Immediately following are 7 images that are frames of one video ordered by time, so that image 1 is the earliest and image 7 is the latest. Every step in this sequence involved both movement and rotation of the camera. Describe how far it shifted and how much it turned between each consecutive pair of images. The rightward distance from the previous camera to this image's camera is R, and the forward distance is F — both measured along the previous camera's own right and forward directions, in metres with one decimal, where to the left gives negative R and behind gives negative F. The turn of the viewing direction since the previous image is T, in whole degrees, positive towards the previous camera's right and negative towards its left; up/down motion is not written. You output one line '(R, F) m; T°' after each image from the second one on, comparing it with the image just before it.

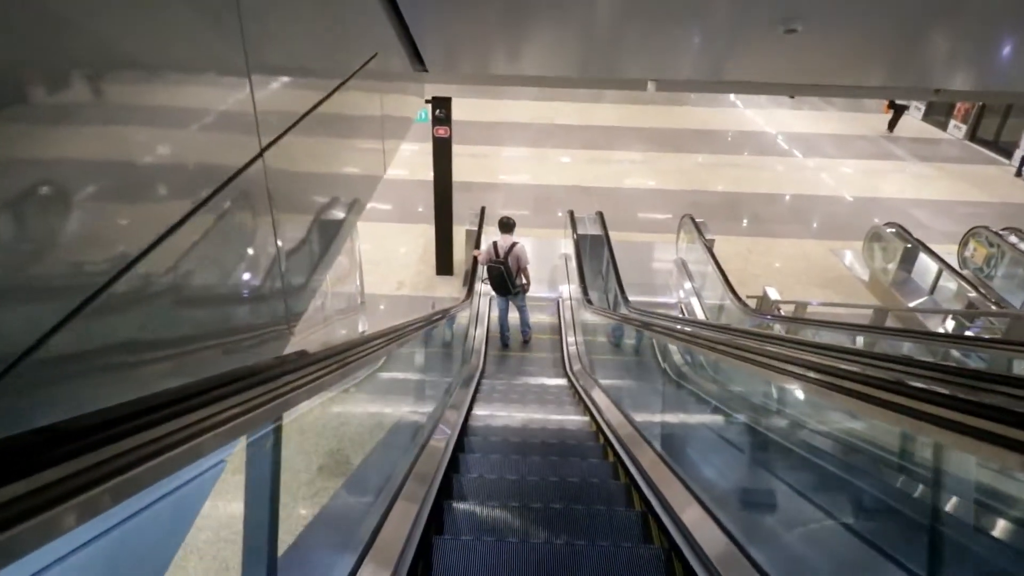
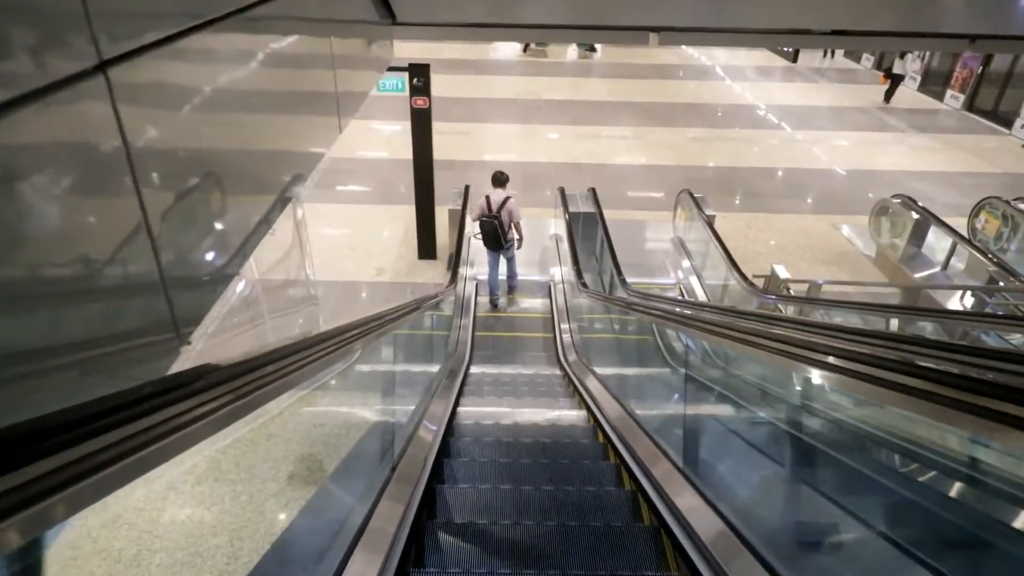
(0.0, +0.4) m; +1°
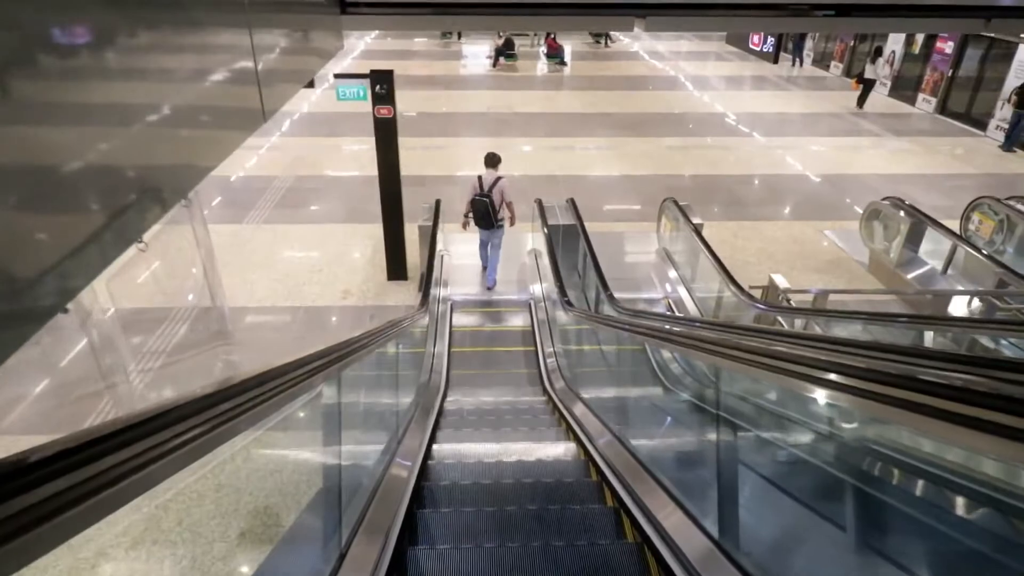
(0.0, +0.4) m; +2°
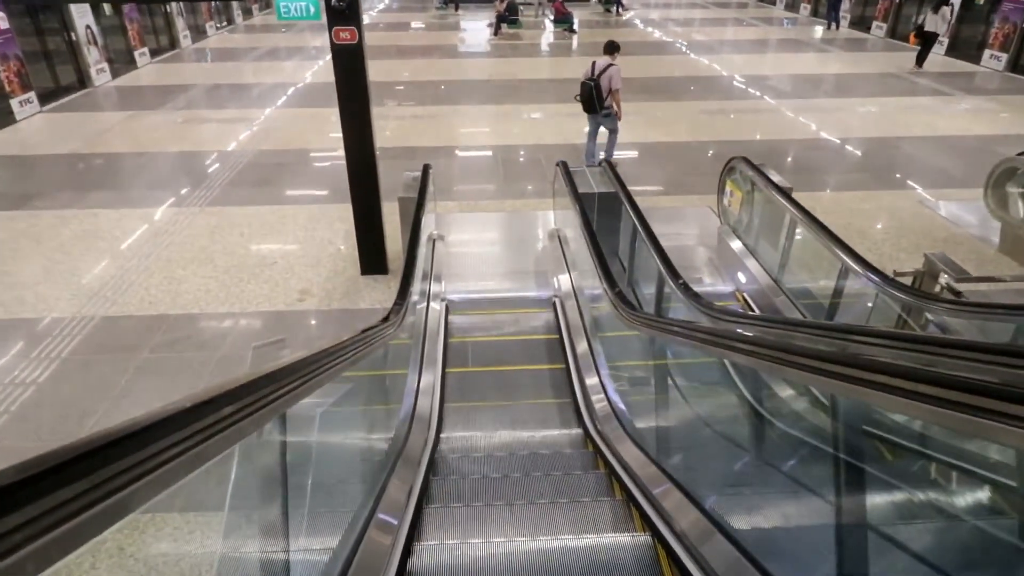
(-0.1, +1.5) m; 0°
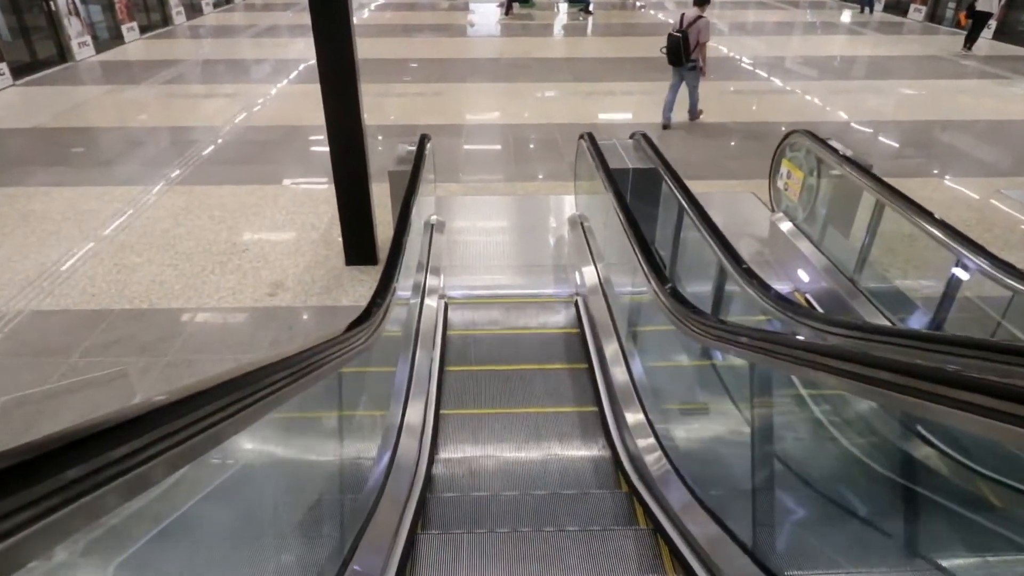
(0.0, +0.7) m; -1°
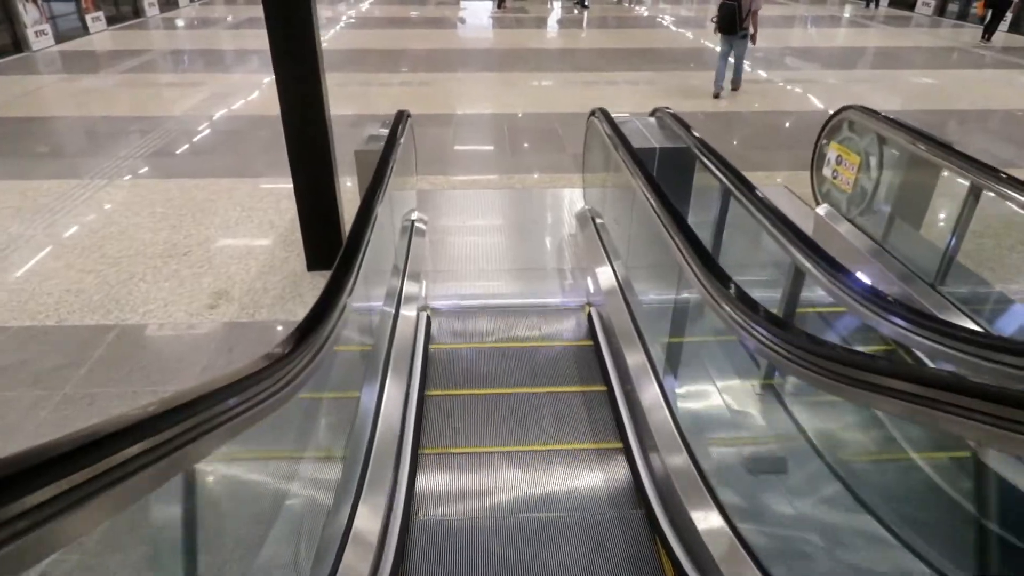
(0.0, +0.6) m; +1°
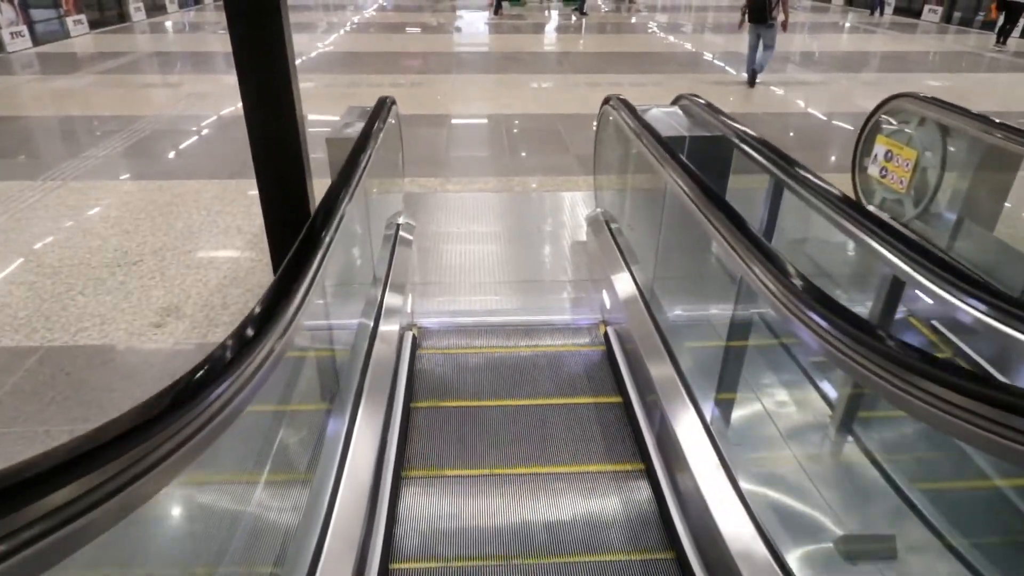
(0.0, +0.4) m; 0°
